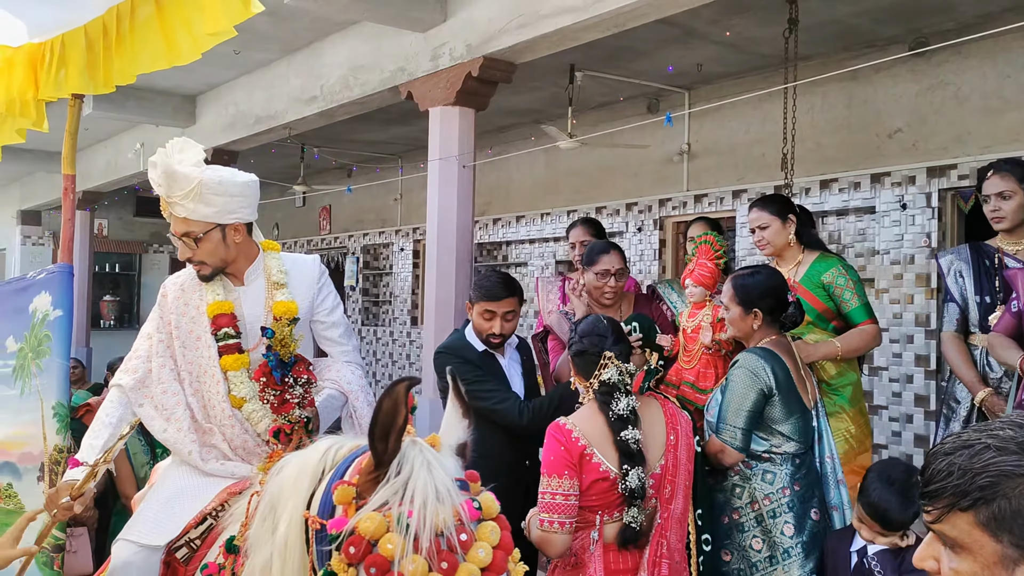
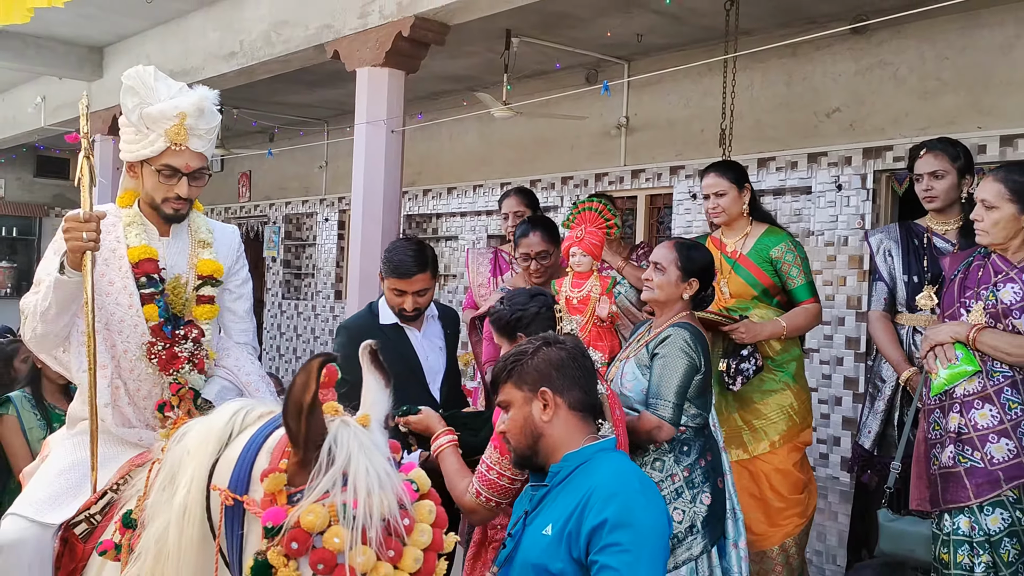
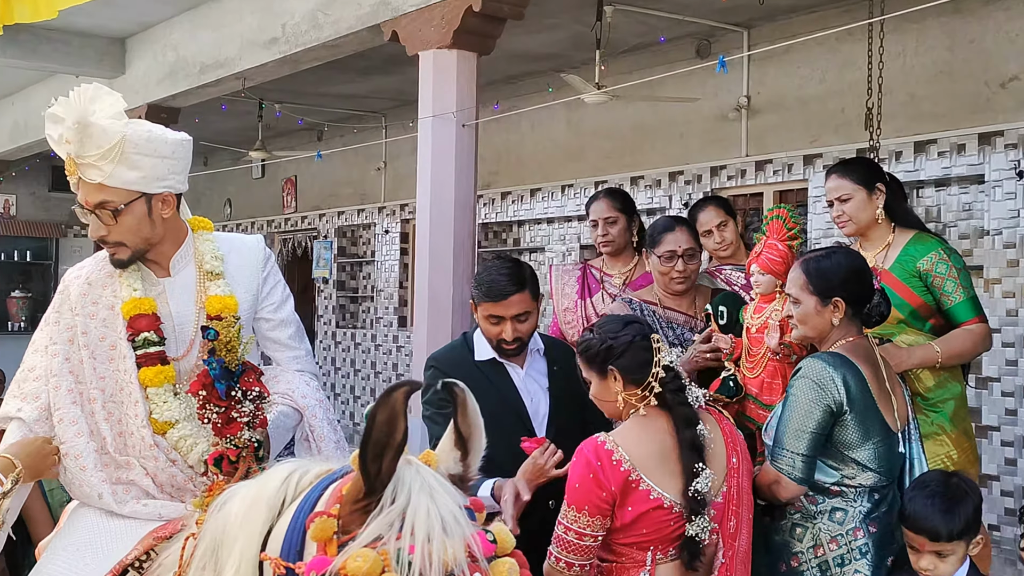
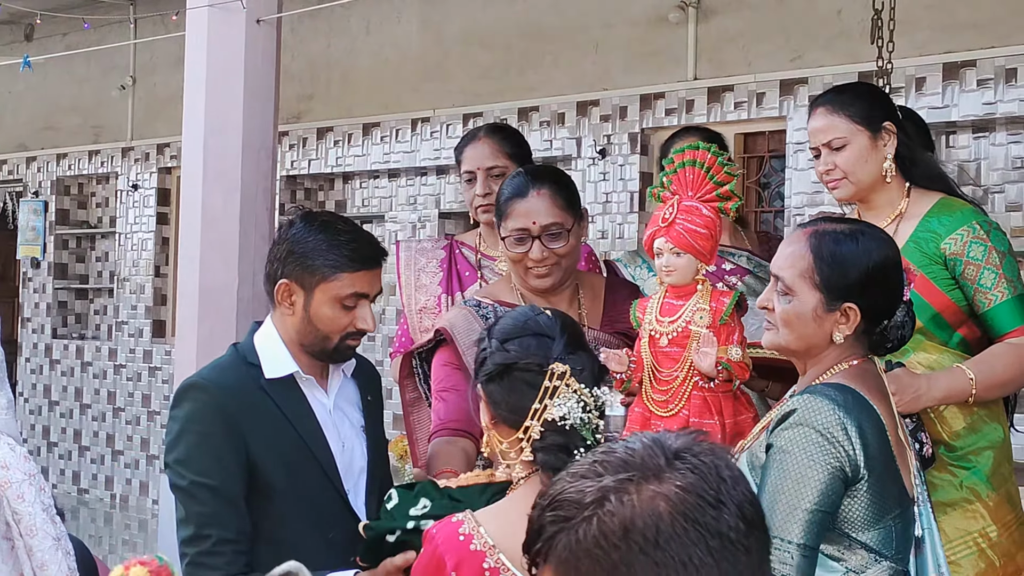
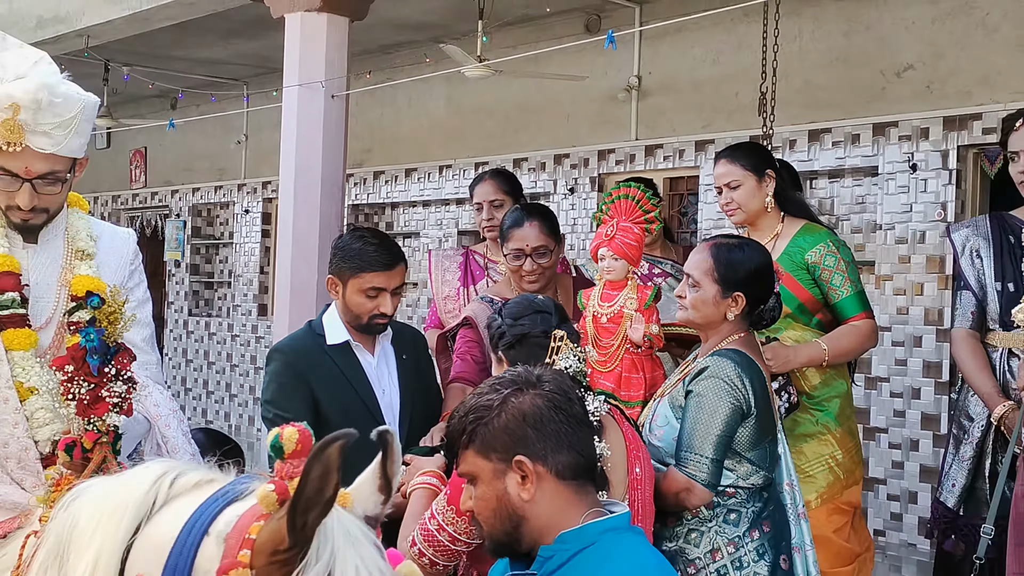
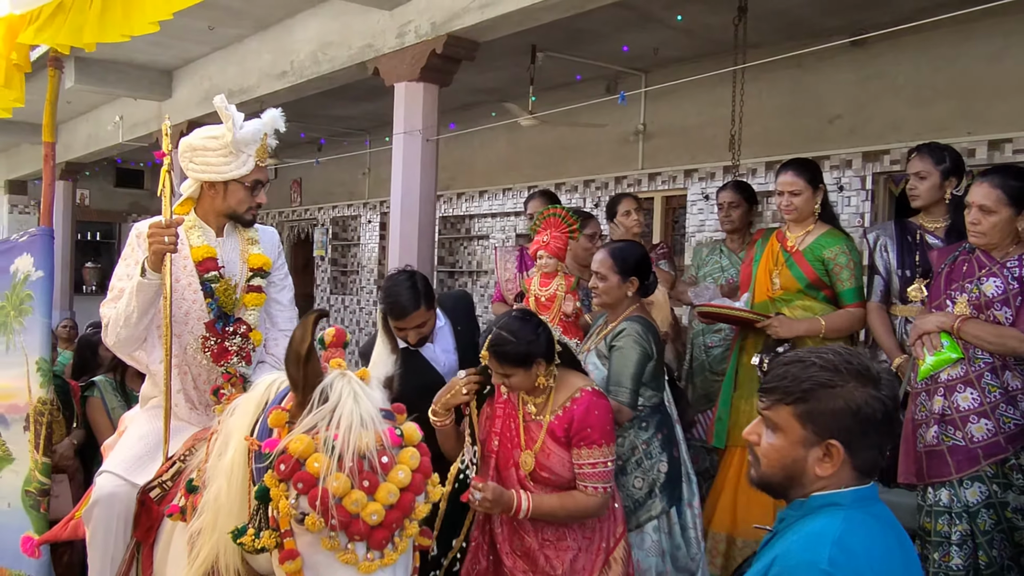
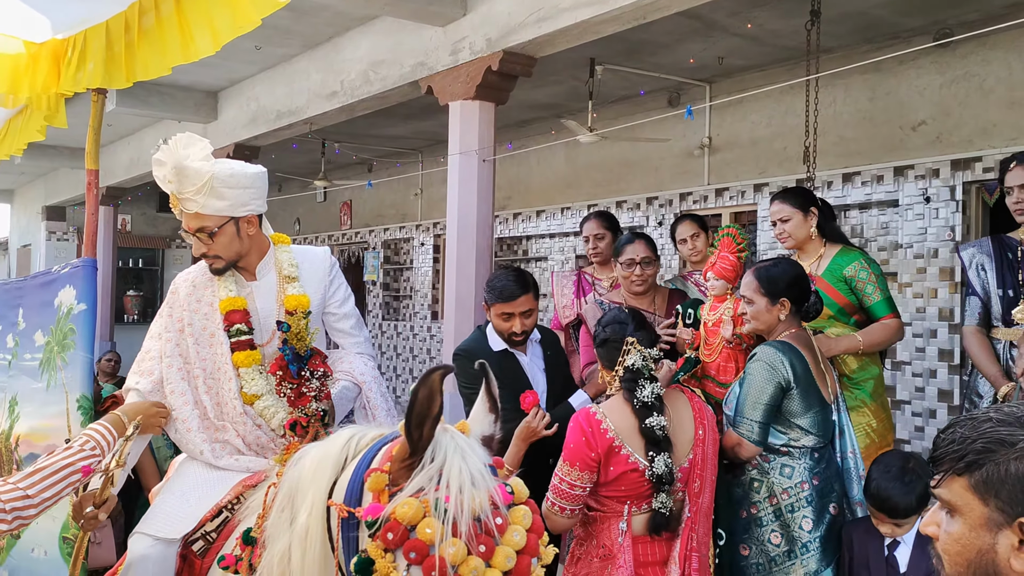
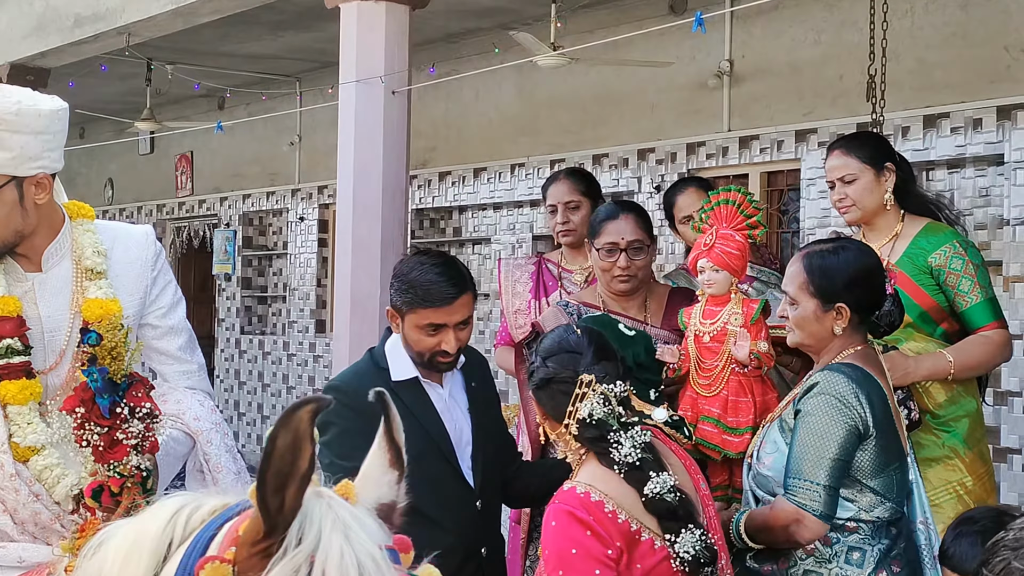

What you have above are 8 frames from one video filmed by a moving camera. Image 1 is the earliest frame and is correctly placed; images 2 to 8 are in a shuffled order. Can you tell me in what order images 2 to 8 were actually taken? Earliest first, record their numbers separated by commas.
7, 3, 8, 4, 5, 2, 6
